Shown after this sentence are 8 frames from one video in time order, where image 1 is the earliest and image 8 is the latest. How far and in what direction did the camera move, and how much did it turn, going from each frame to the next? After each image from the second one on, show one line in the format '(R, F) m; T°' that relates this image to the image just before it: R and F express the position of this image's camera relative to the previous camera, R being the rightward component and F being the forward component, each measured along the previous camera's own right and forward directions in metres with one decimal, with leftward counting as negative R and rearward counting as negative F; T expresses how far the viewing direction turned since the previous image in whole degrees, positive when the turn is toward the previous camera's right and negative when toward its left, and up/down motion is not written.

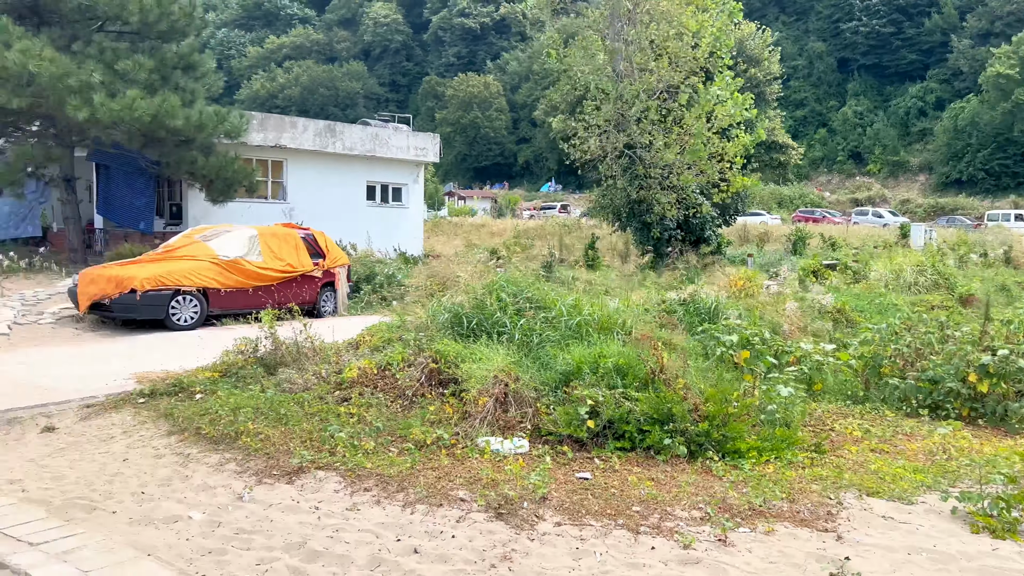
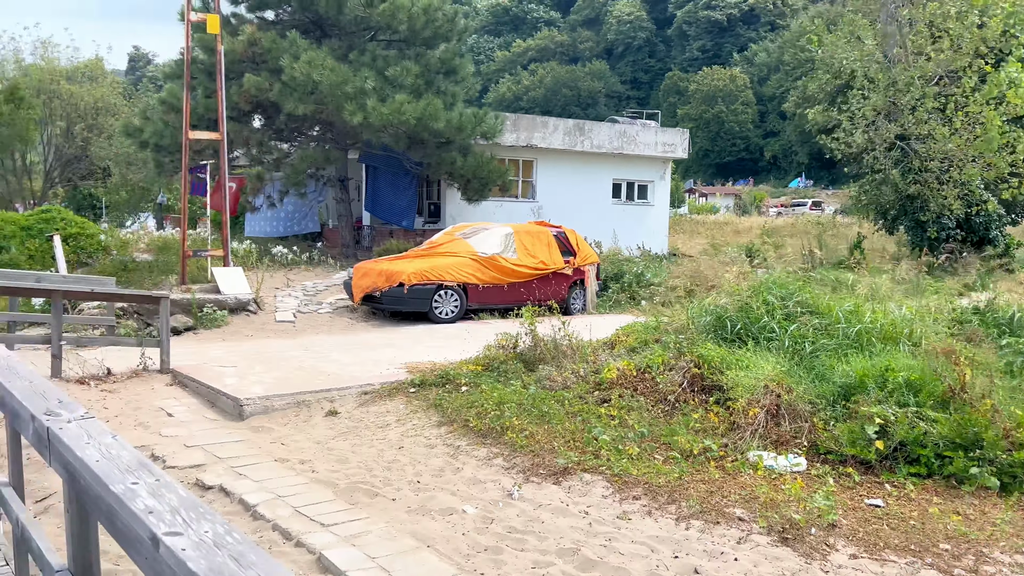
(-0.3, +0.2) m; -15°
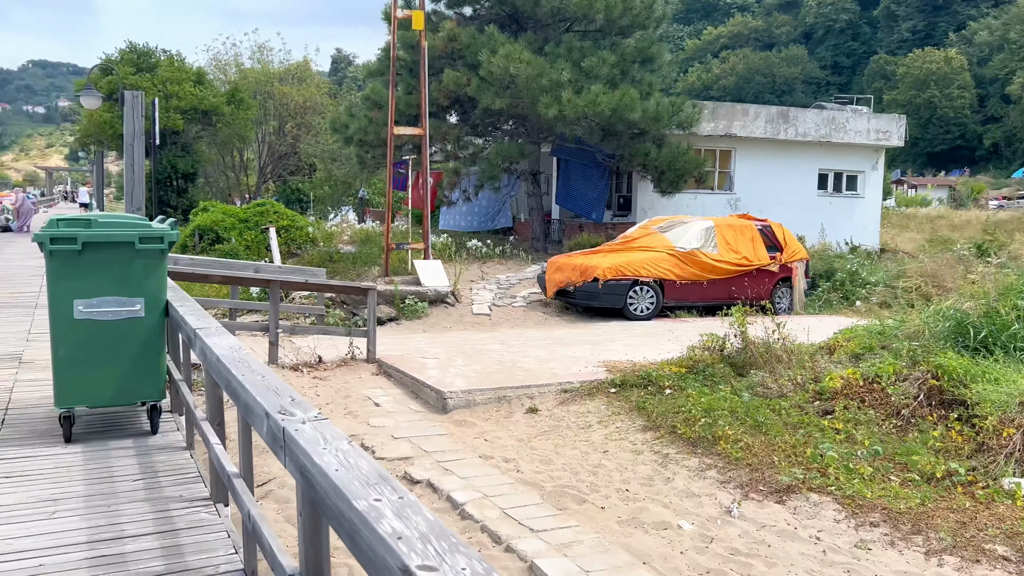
(-0.2, +0.3) m; -12°
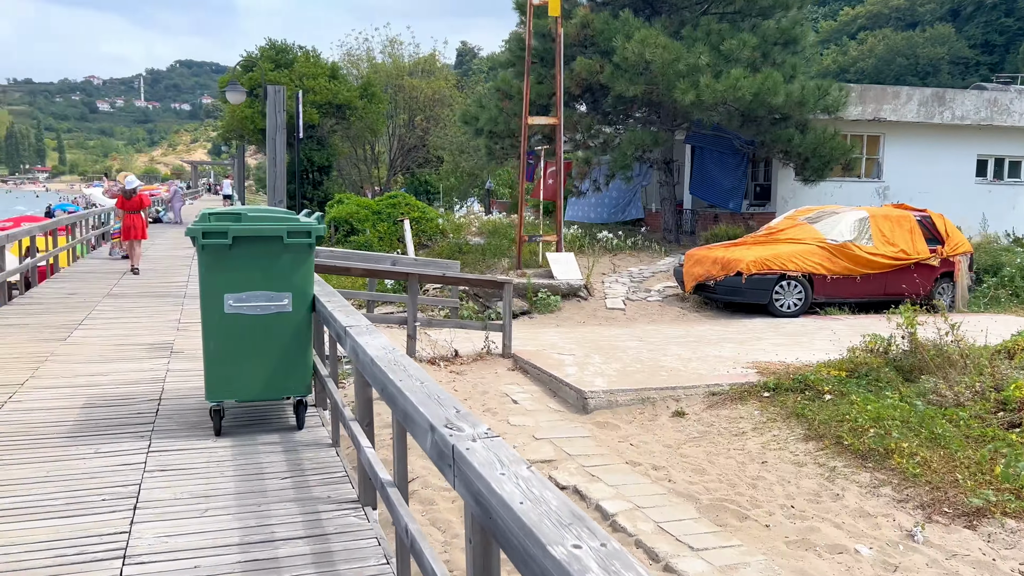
(-0.2, +0.3) m; -8°
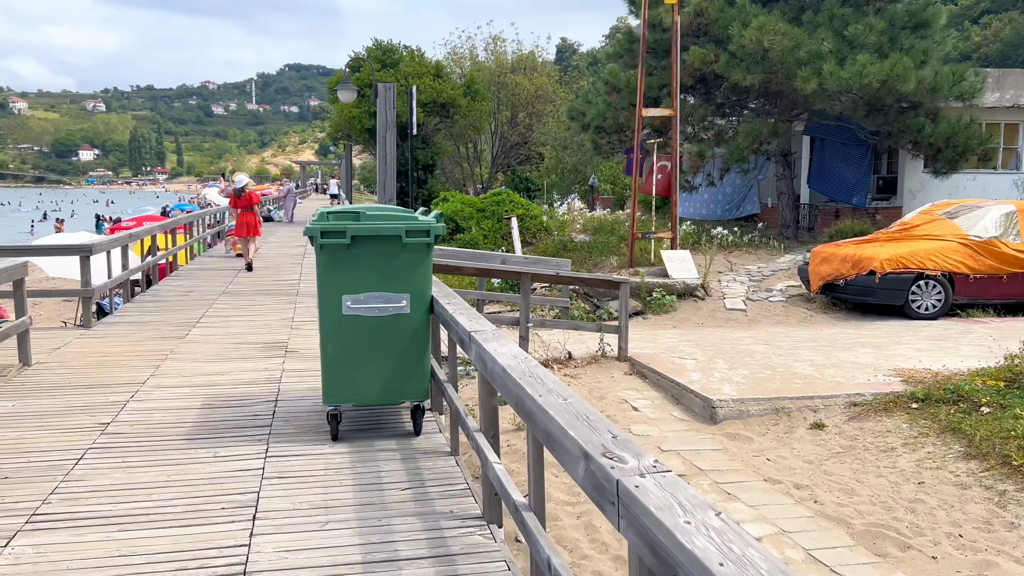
(-0.2, +0.3) m; -6°
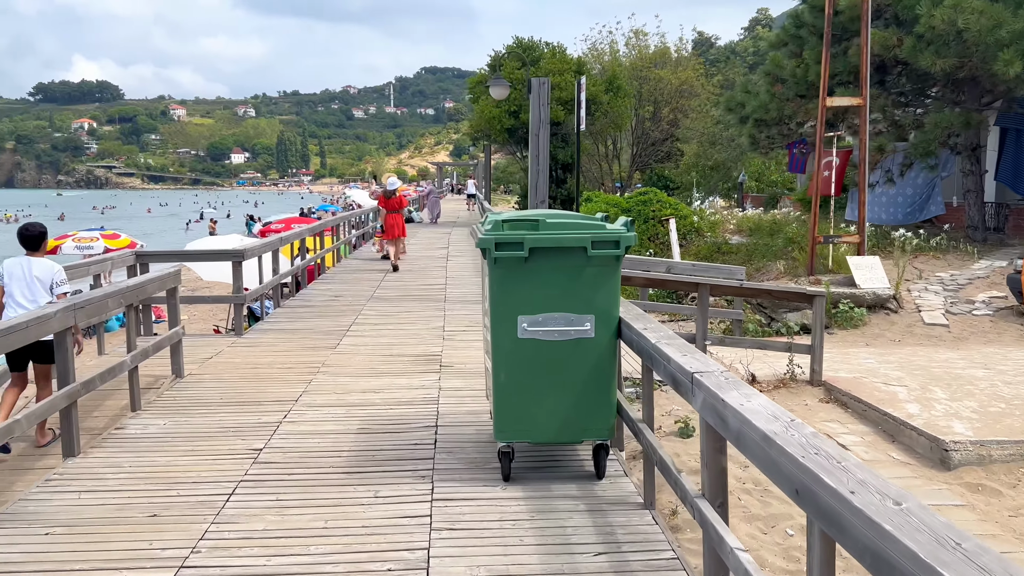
(-0.3, +0.7) m; -8°
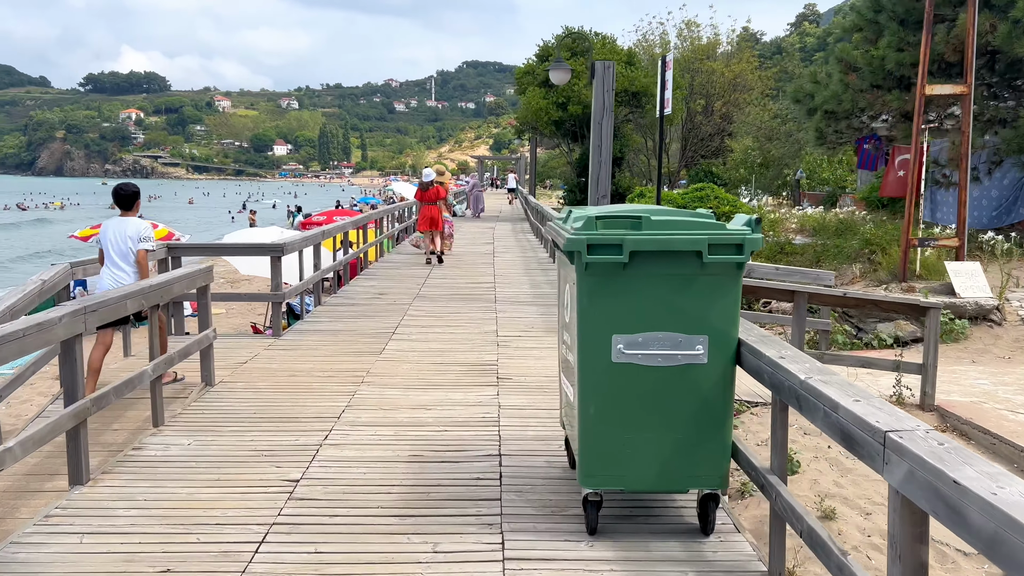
(-0.2, +0.8) m; -2°
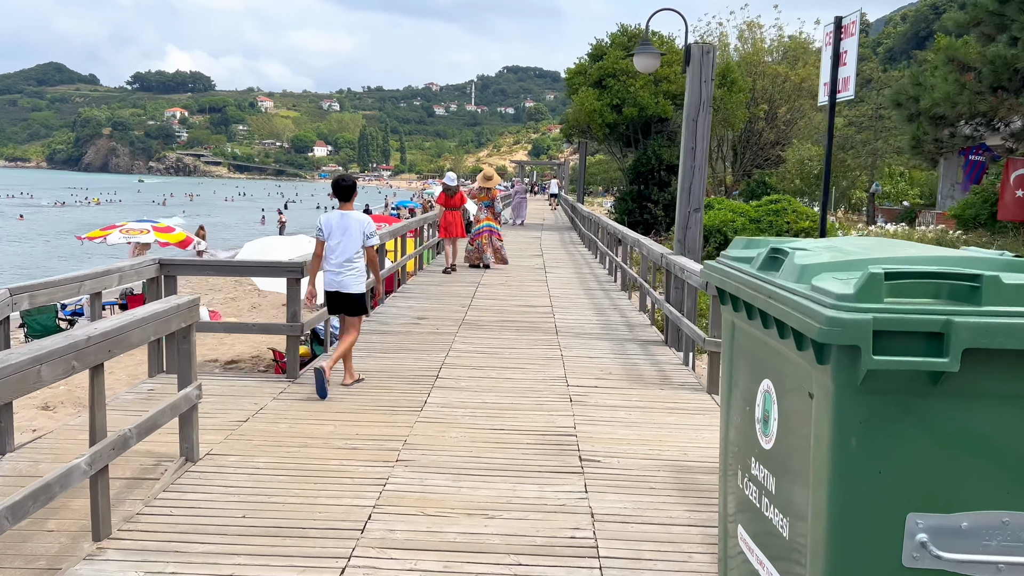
(-0.3, +1.7) m; -2°
